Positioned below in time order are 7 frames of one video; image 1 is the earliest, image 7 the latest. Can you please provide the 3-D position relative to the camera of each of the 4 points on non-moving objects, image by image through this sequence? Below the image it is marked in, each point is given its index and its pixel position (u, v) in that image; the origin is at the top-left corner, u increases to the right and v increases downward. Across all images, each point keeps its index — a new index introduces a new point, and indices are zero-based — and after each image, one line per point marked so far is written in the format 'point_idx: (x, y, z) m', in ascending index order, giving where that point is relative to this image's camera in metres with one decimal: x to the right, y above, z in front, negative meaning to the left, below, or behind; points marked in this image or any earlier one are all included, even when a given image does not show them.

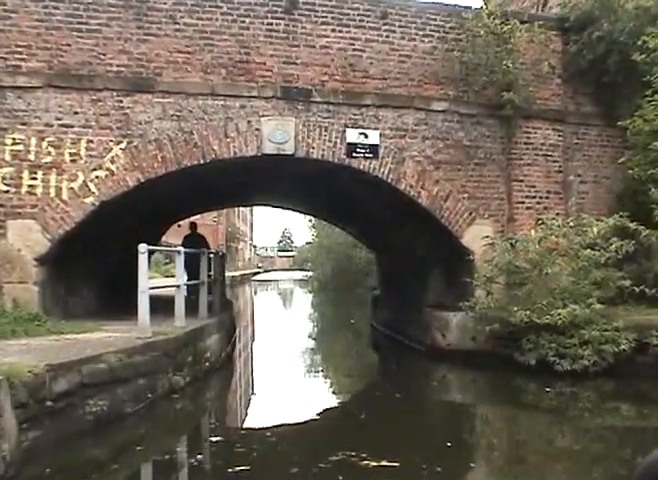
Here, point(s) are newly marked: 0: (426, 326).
0: (+1.0, -0.9, +12.7) m
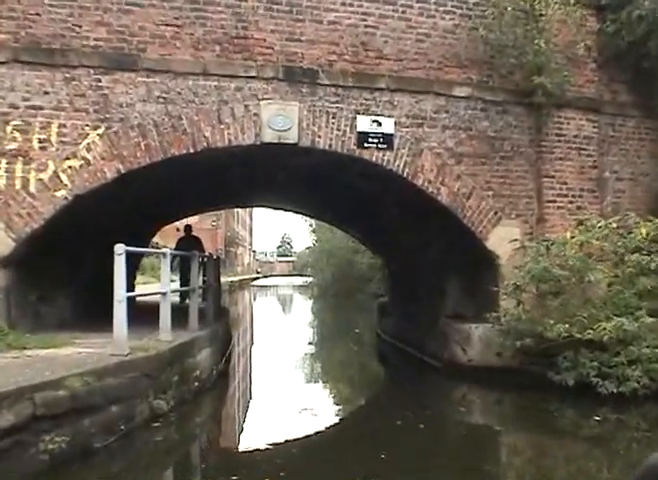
0: (+1.1, -0.9, +11.4) m
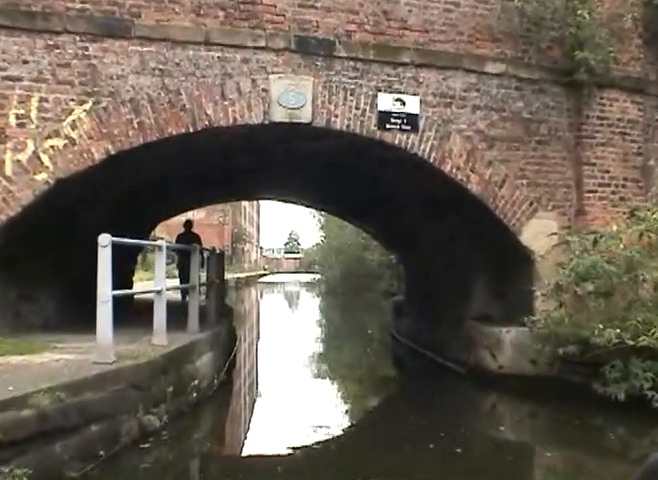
0: (+1.2, -0.9, +10.4) m
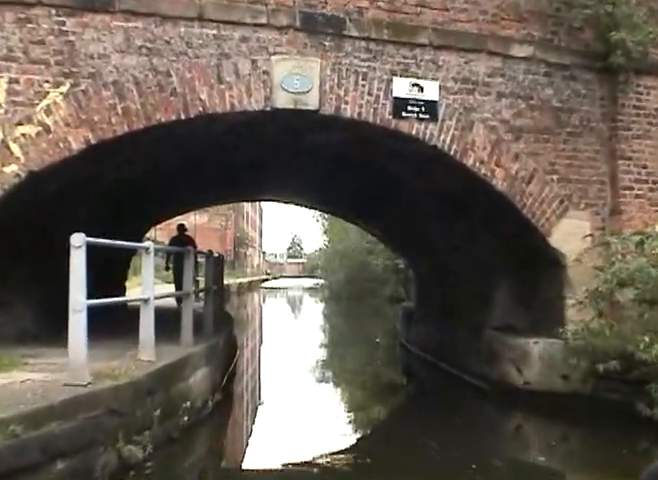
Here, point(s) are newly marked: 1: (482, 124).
0: (+1.3, -0.9, +9.5) m
1: (+1.0, +0.8, +7.8) m
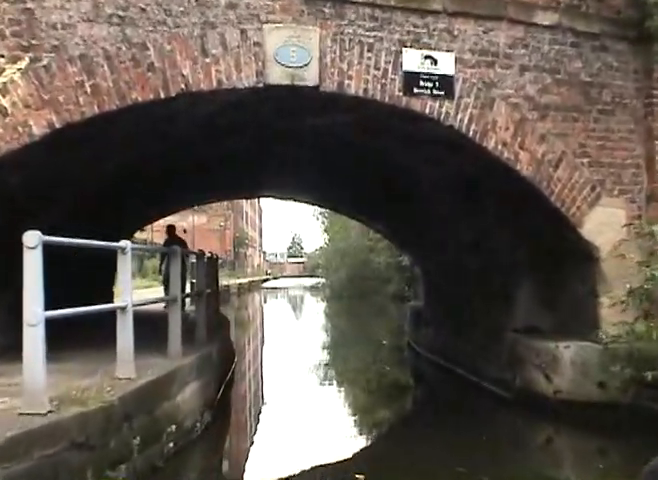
0: (+1.3, -0.9, +8.6) m
1: (+1.0, +0.8, +6.9) m
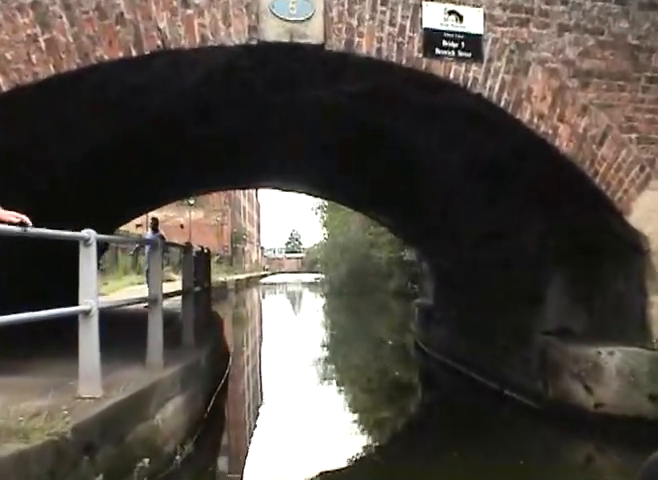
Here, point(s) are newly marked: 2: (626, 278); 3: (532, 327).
0: (+1.3, -0.8, +7.6) m
1: (+1.0, +0.9, +5.9) m
2: (+1.6, -0.2, +6.6) m
3: (+1.4, -0.6, +8.1) m
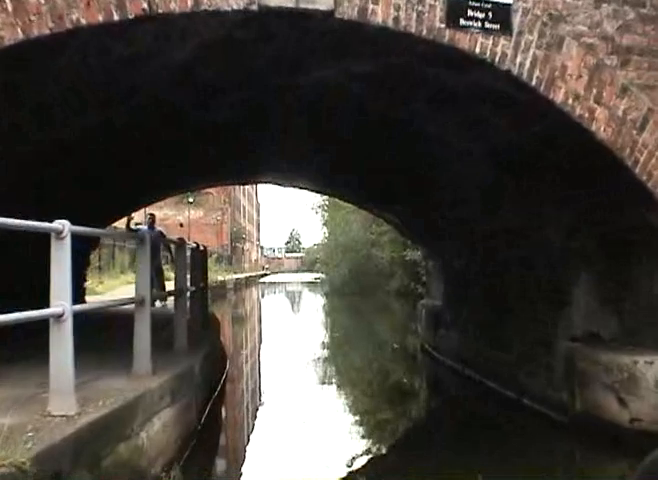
0: (+1.4, -0.8, +6.9) m
1: (+1.1, +0.9, +5.2) m
2: (+1.7, -0.2, +5.9) m
3: (+1.4, -0.6, +7.5) m
